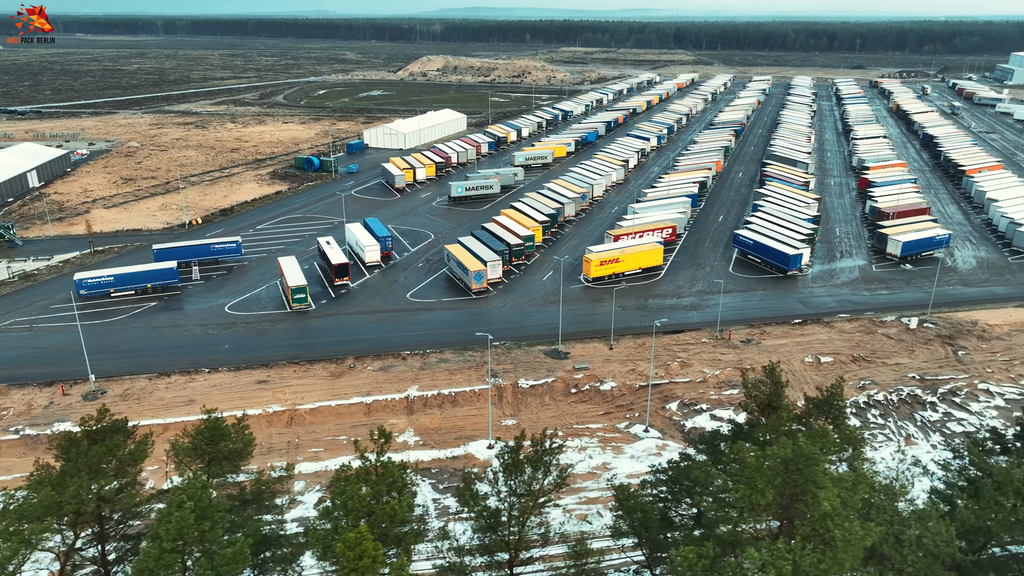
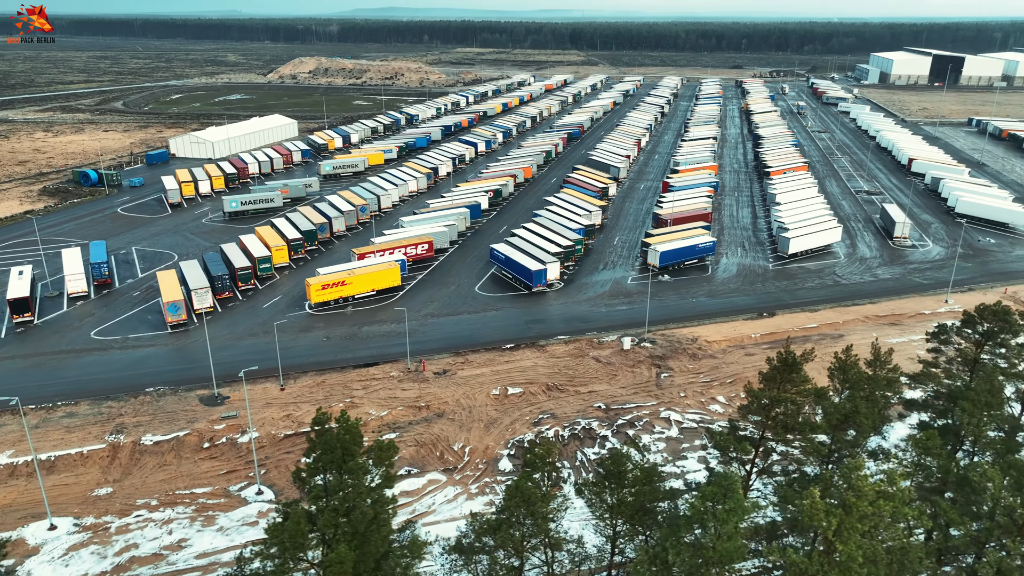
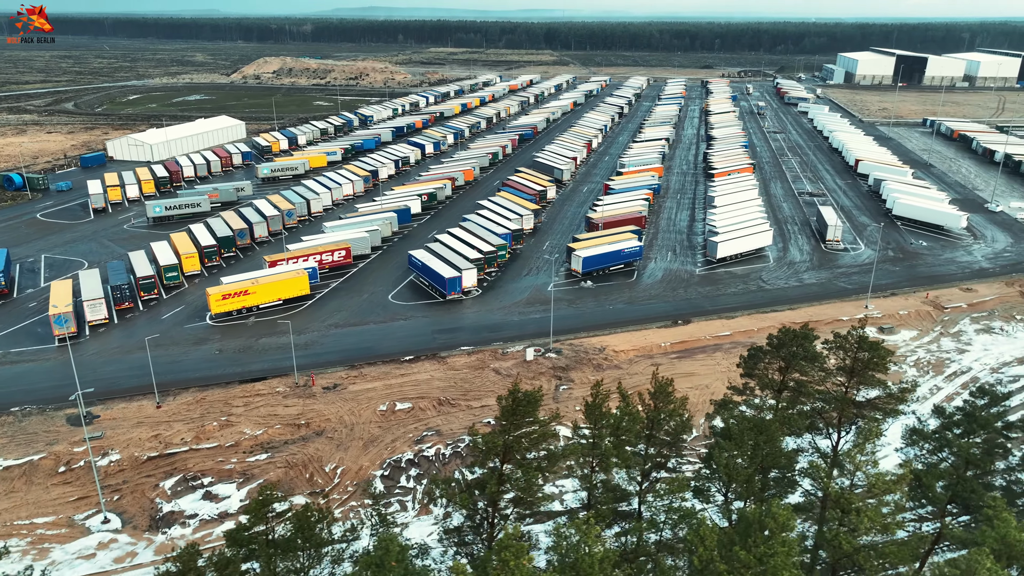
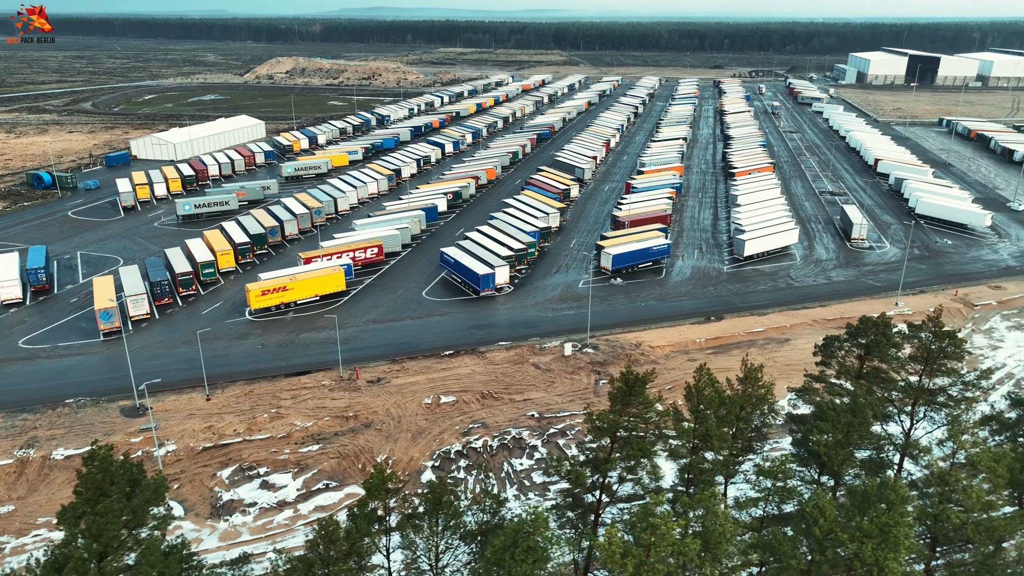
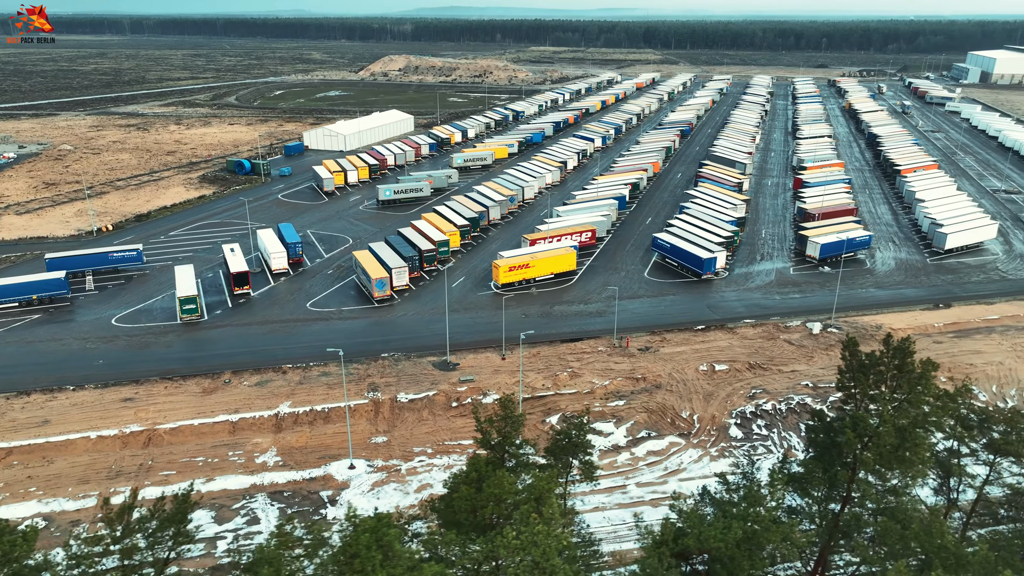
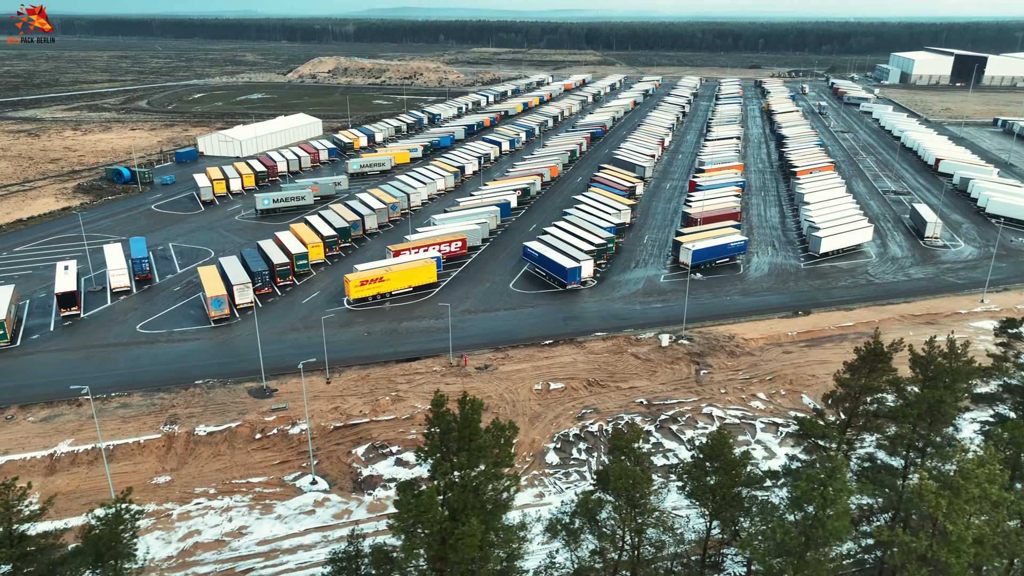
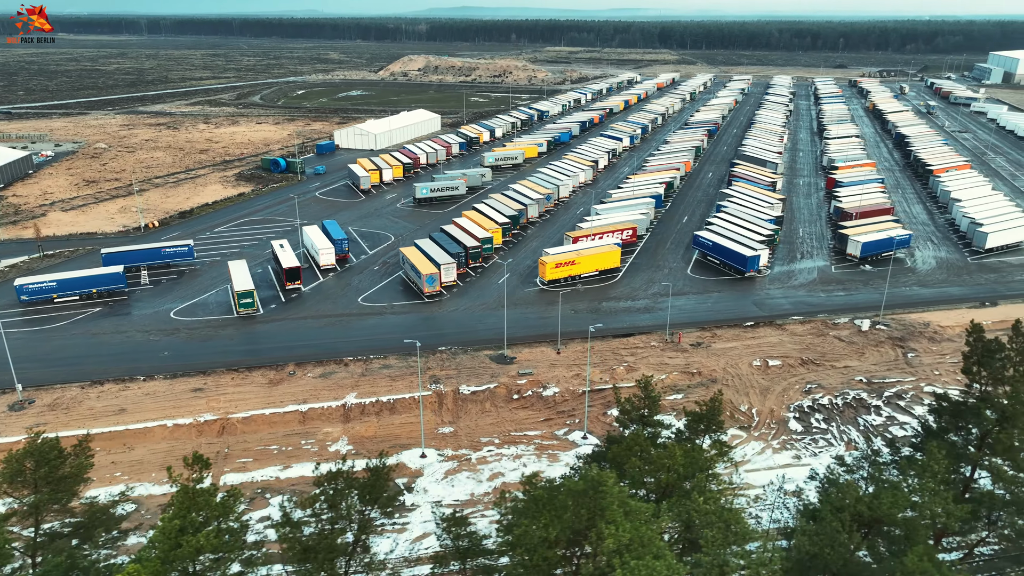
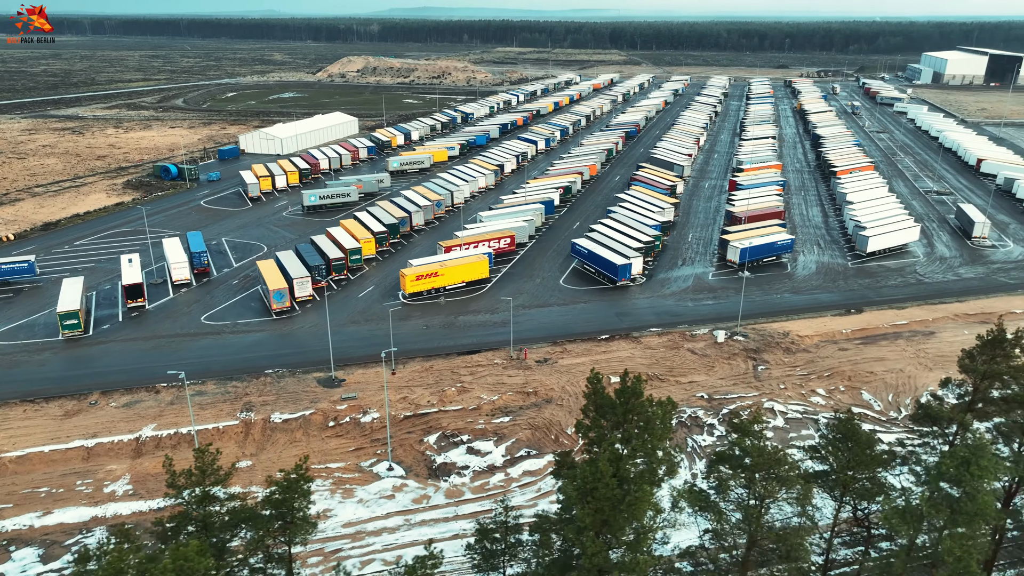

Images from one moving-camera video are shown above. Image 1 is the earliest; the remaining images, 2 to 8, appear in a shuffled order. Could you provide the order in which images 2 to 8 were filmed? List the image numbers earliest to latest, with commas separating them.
7, 5, 8, 6, 2, 4, 3
